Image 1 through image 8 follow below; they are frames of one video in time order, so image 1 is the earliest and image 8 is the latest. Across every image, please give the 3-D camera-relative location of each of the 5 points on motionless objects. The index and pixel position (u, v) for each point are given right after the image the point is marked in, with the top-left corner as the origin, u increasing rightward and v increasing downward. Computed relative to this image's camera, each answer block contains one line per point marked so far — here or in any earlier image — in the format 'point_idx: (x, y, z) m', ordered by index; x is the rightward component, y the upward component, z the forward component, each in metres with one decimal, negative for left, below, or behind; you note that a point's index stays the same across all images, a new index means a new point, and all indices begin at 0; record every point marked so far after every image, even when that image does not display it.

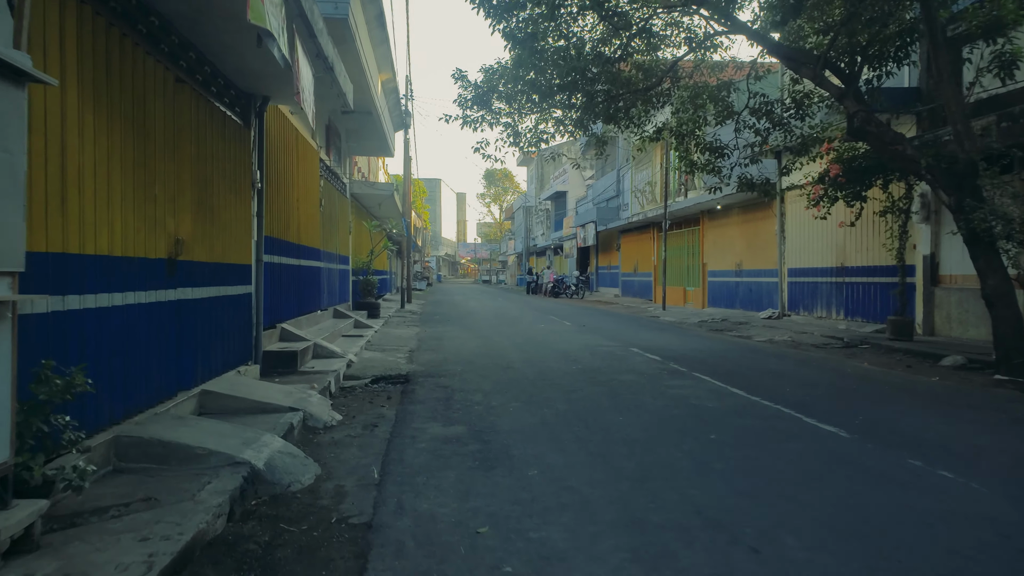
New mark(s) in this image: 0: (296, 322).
0: (-3.0, -0.5, +10.9) m
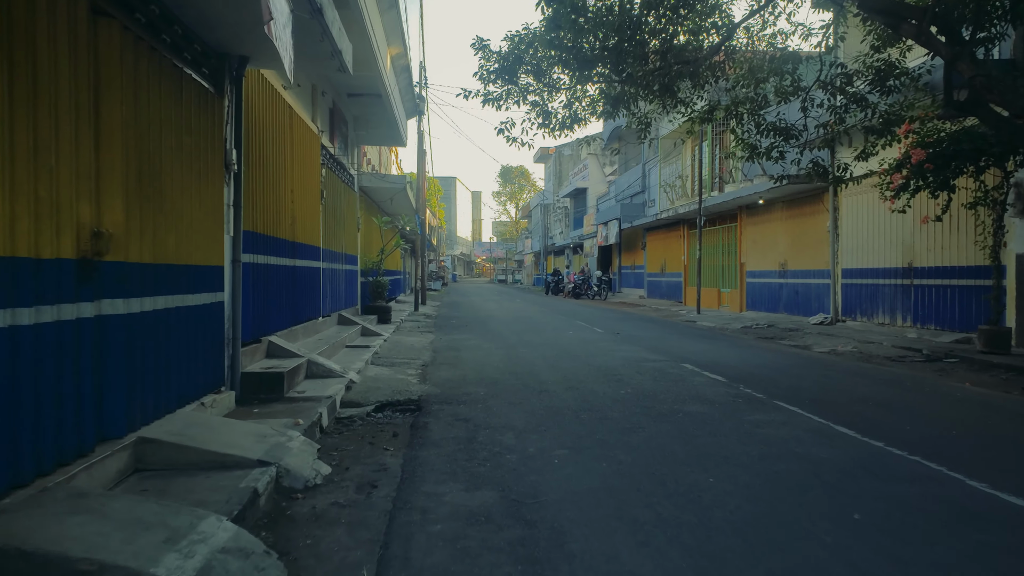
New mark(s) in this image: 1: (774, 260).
0: (-2.7, -0.6, +9.3) m
1: (+6.6, +0.7, +19.5) m
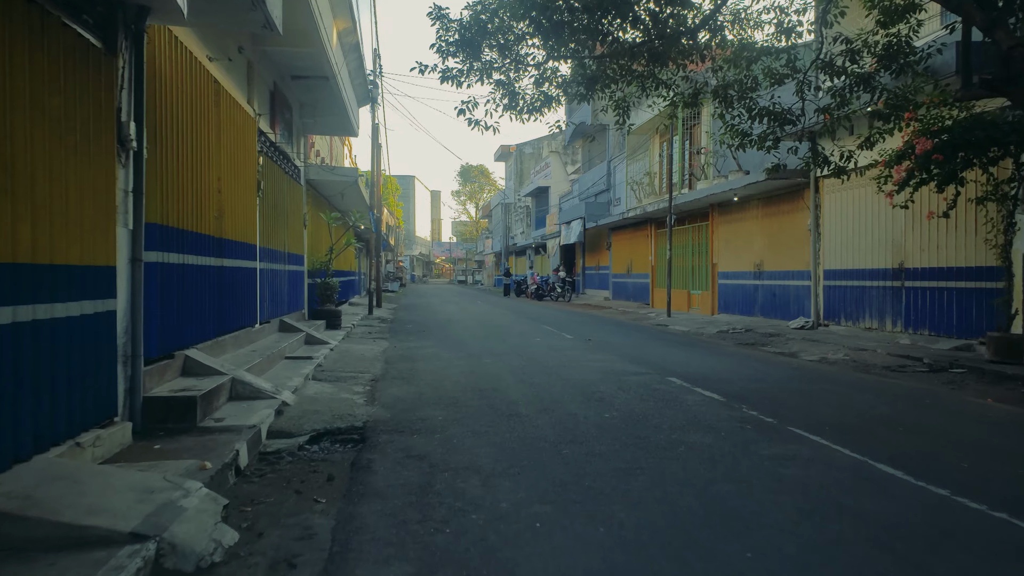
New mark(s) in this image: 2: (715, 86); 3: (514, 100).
0: (-3.0, -0.6, +7.9) m
1: (+5.6, +0.7, +18.6) m
2: (+2.5, +2.5, +9.7) m
3: (0.0, +2.3, +9.5) m
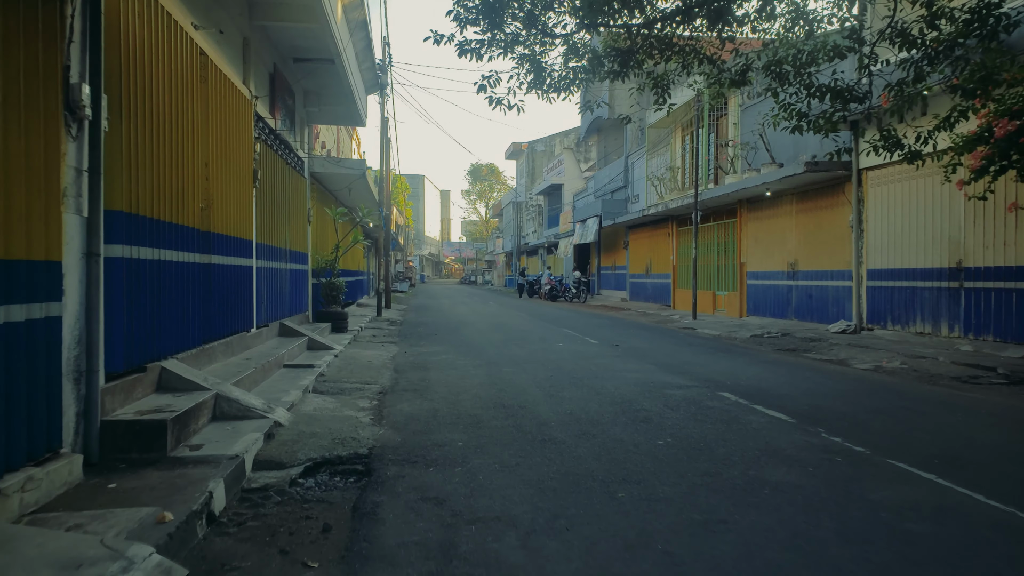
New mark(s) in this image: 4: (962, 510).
0: (-2.8, -0.6, +6.9) m
1: (+6.0, +0.6, +17.5) m
2: (+2.8, +2.5, +8.6) m
3: (+0.3, +2.3, +8.4) m
4: (+2.2, -1.1, +3.9) m
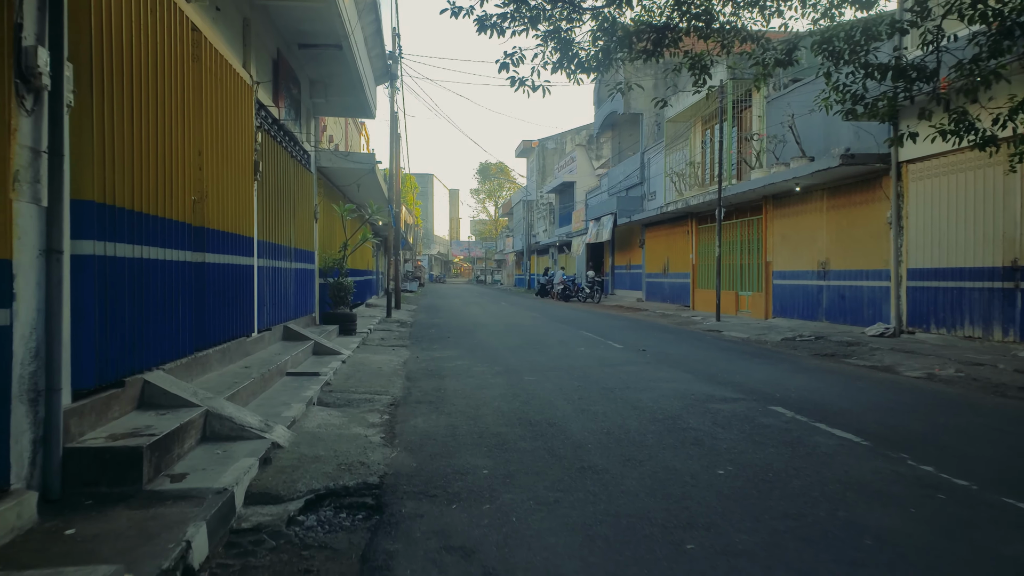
0: (-2.6, -0.6, +6.2) m
1: (+6.4, +0.6, +16.7) m
2: (+3.1, +2.5, +7.8) m
3: (+0.5, +2.3, +7.7) m
4: (+2.4, -1.1, +3.1) m
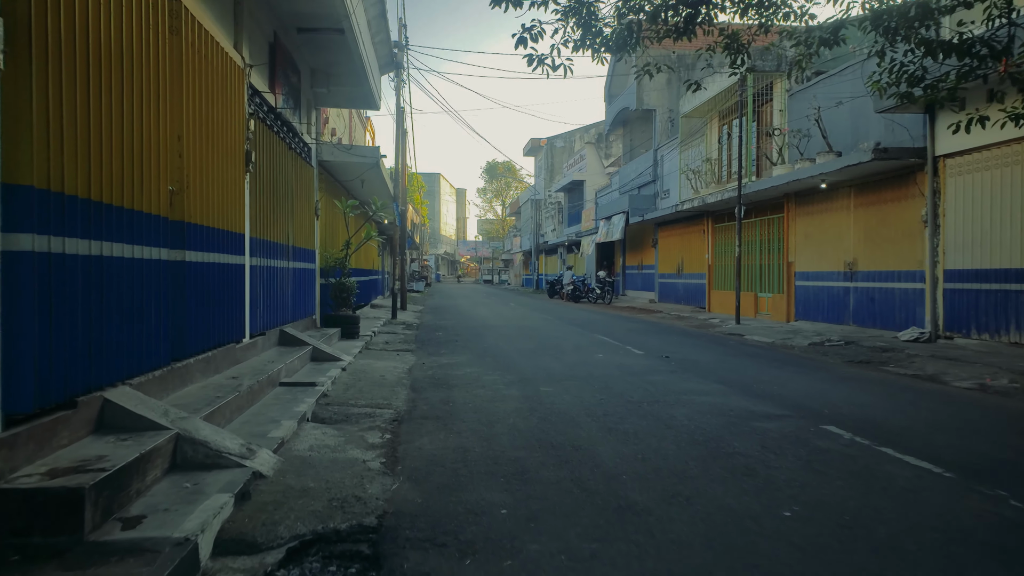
0: (-2.4, -0.6, +5.4) m
1: (+6.6, +0.6, +15.8) m
2: (+3.2, +2.5, +7.0) m
3: (+0.7, +2.2, +6.9) m
4: (+2.5, -1.1, +2.3) m
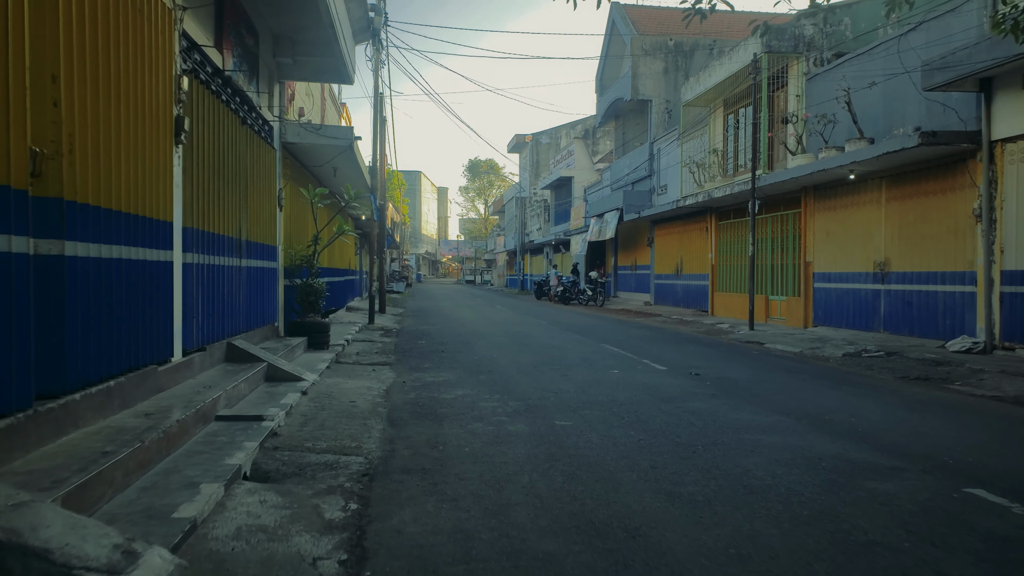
0: (-2.3, -0.7, +3.6) m
1: (+6.4, +0.6, +14.3) m
2: (+3.3, +2.4, +5.4) m
3: (+0.8, +2.2, +5.2) m
4: (+2.7, -1.2, +0.6) m
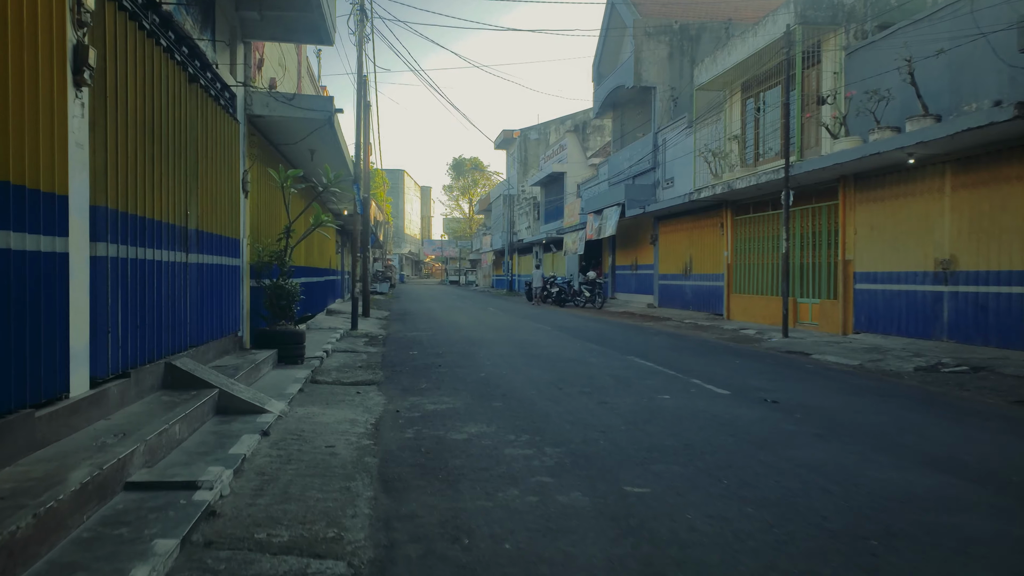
0: (-2.0, -0.7, +1.7) m
1: (+6.5, +0.5, +12.5) m
2: (+3.6, +2.4, +3.5) m
3: (+1.1, +2.2, +3.3) m
4: (+3.1, -1.2, -1.2) m
